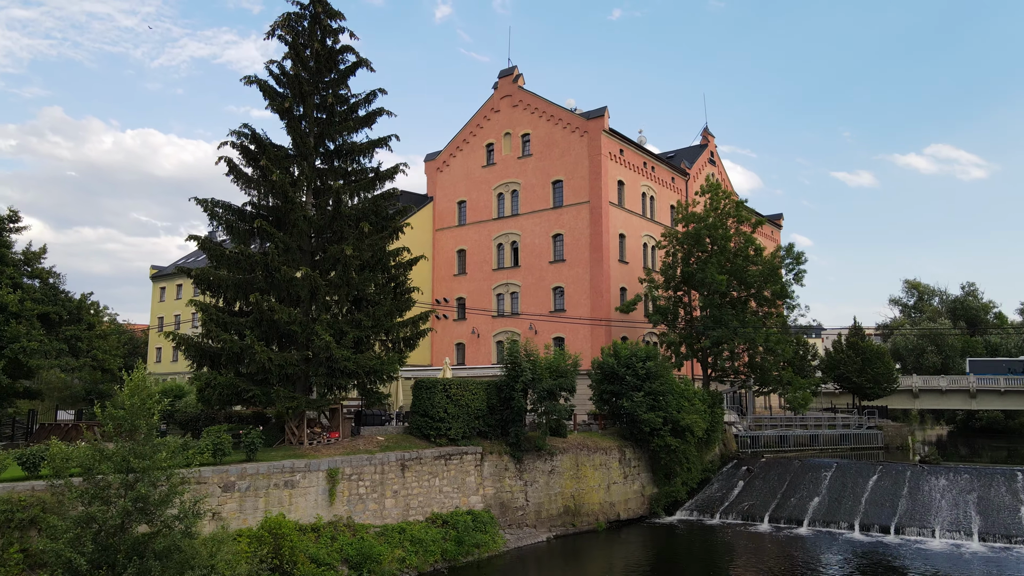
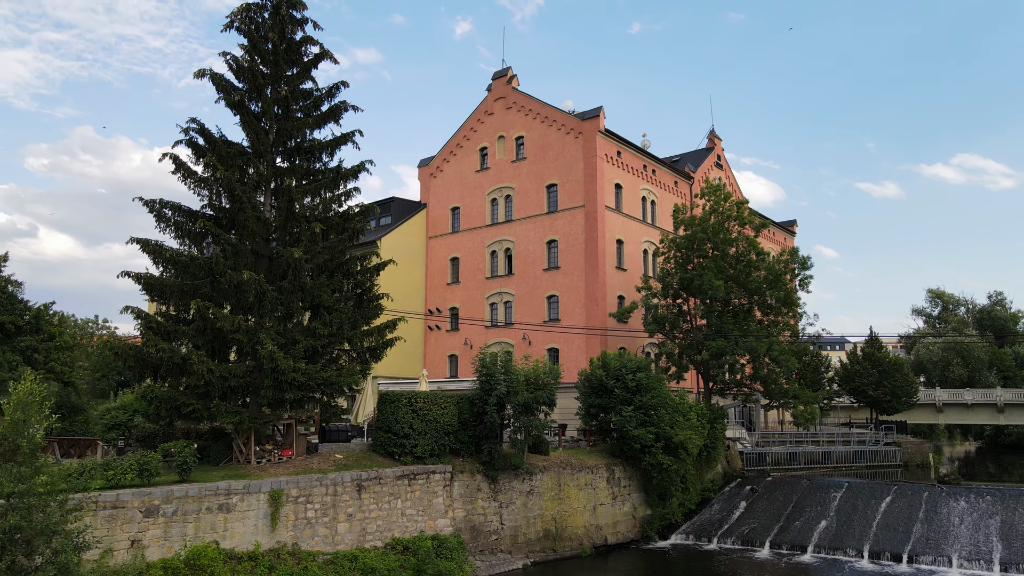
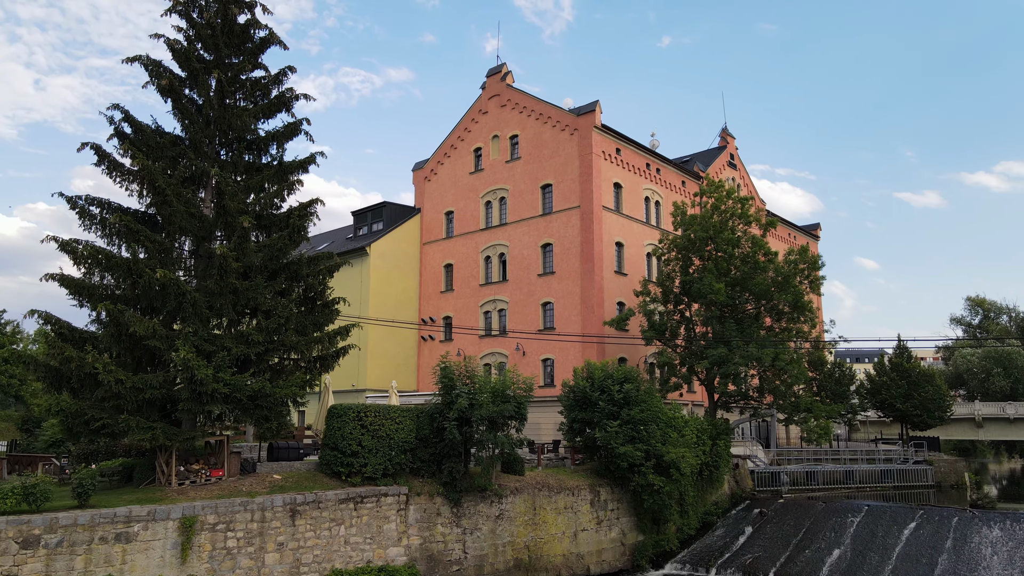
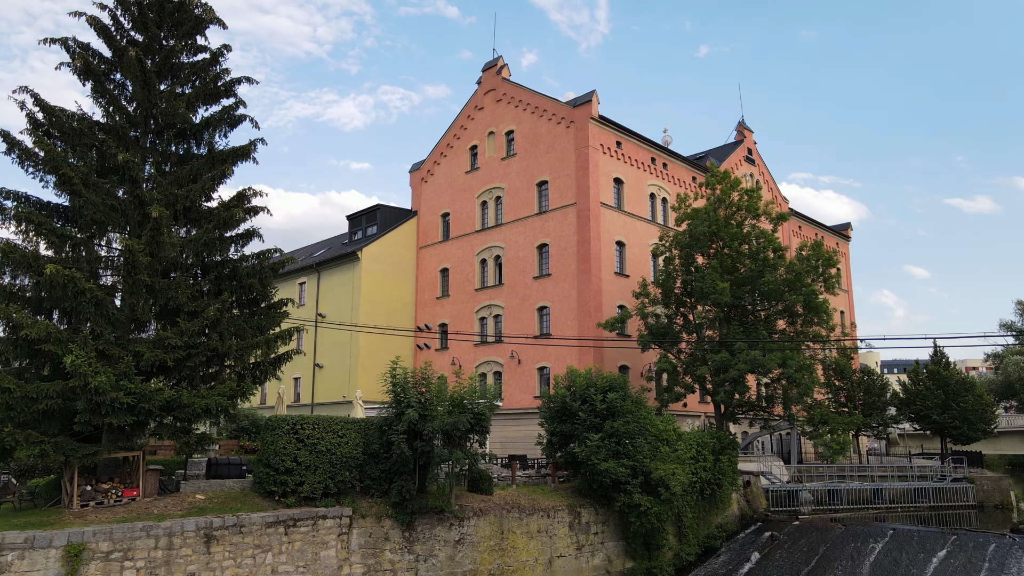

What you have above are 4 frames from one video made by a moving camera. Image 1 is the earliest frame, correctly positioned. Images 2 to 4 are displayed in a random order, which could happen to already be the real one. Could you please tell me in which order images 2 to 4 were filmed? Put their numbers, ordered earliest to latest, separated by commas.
2, 3, 4
